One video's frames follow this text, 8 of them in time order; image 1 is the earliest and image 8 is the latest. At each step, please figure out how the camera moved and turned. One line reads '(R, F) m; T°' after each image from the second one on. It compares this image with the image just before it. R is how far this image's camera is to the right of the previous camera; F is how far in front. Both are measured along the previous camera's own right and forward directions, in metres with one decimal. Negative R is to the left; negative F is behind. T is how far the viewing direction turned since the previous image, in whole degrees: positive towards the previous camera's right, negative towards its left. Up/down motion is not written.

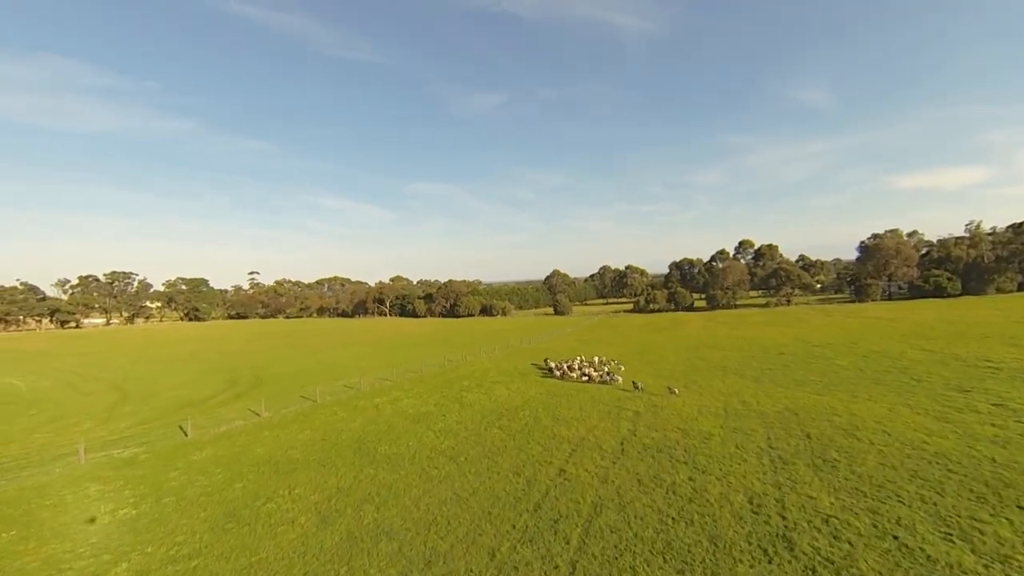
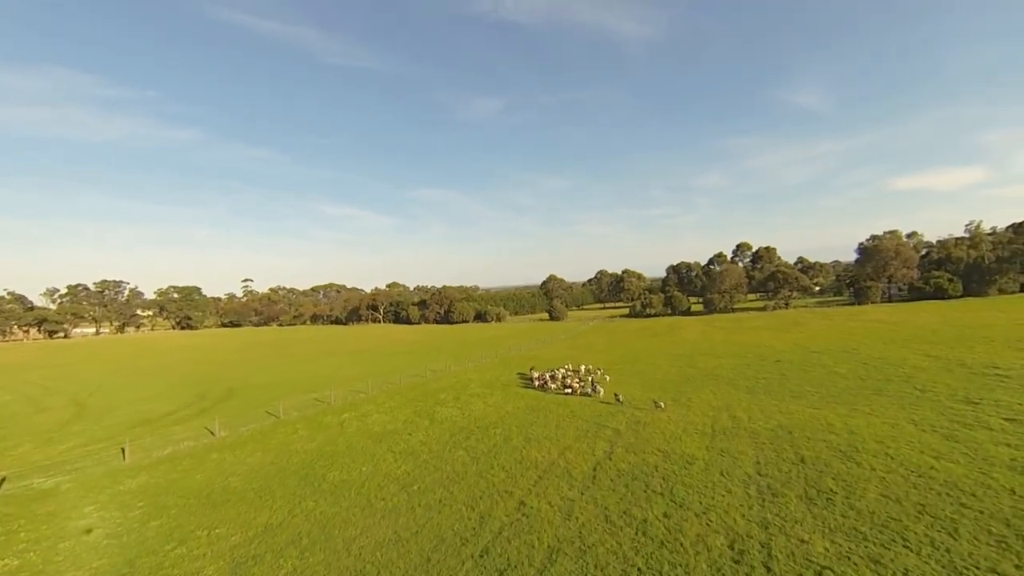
(+1.5, +1.9) m; 0°
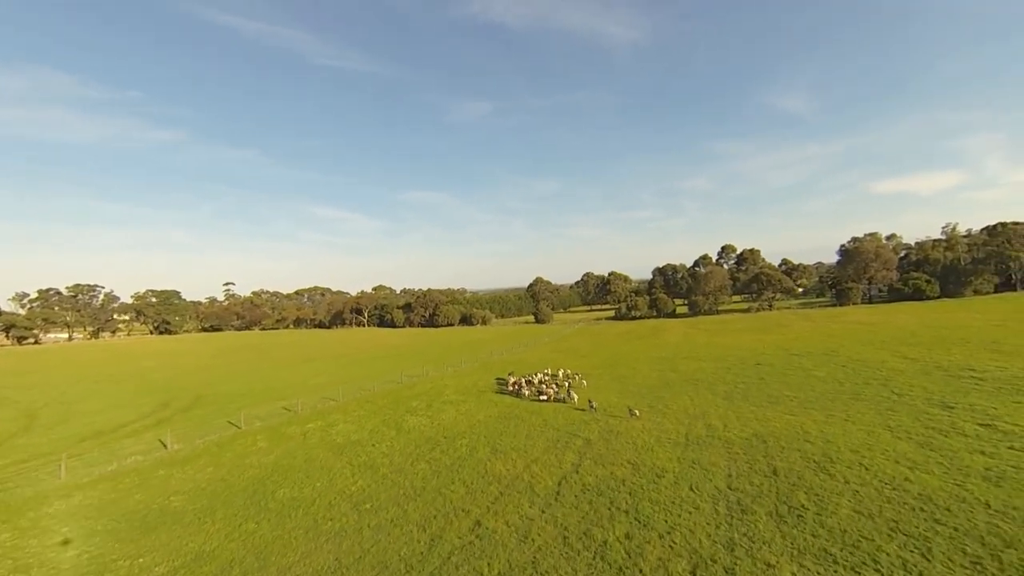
(+1.0, +0.9) m; +1°
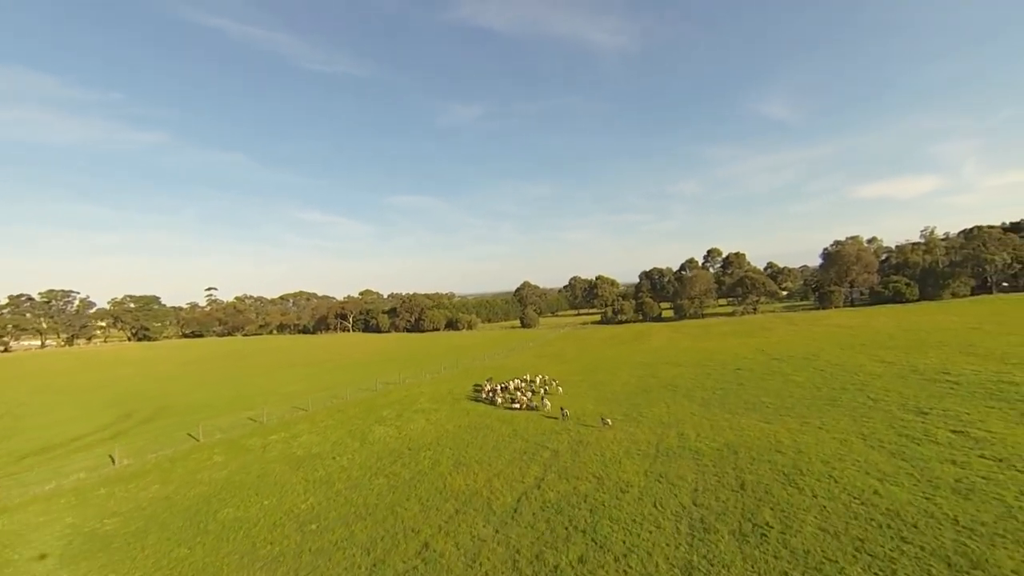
(+1.1, +0.8) m; +1°
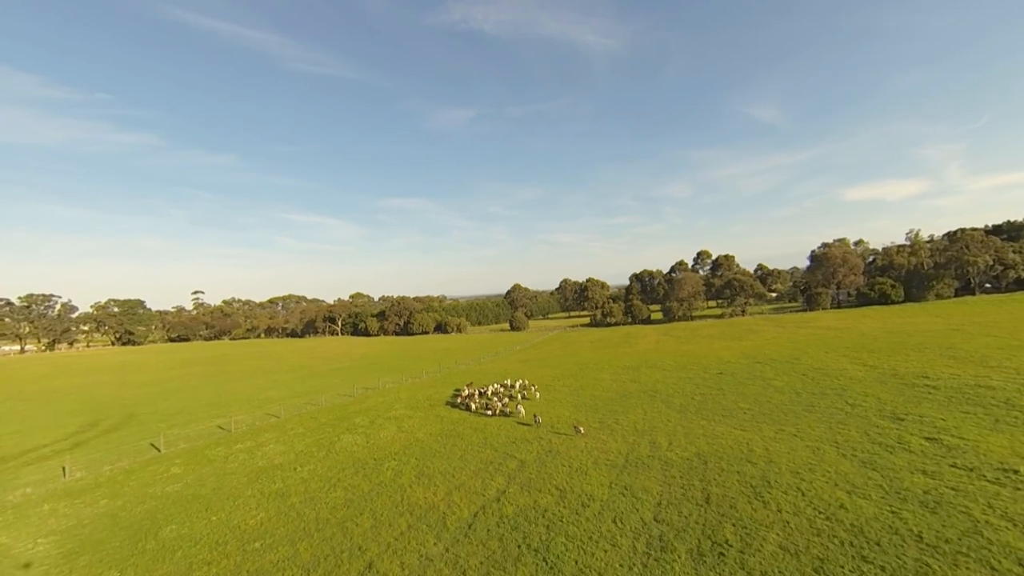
(+1.2, +0.6) m; +1°
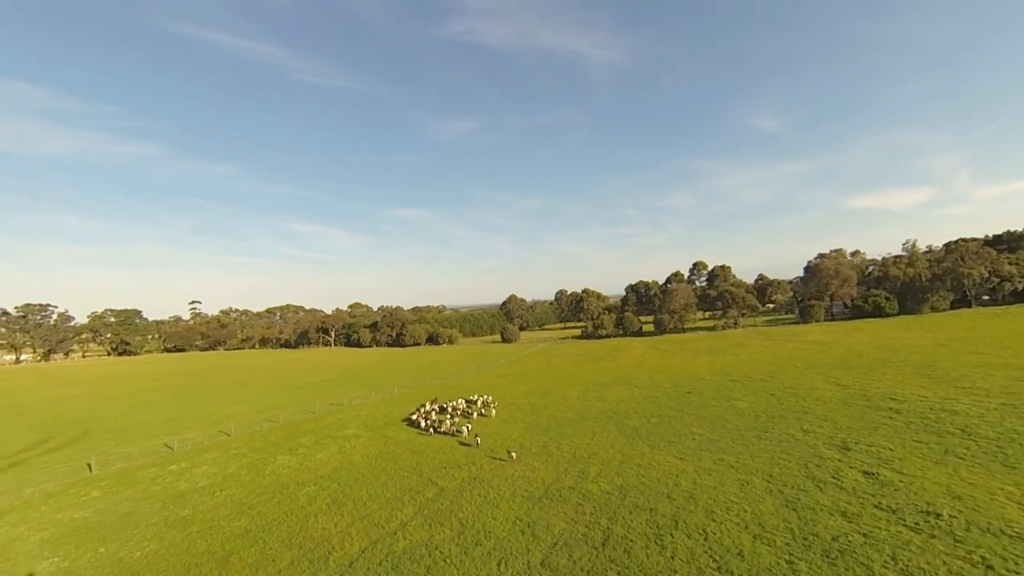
(+3.6, +0.7) m; -1°
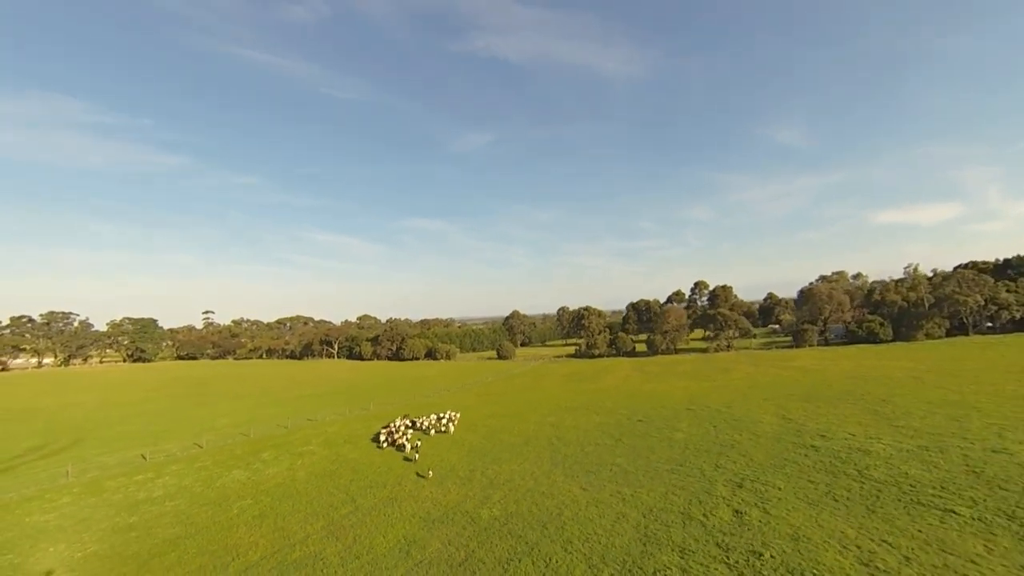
(+4.8, -2.2) m; -2°
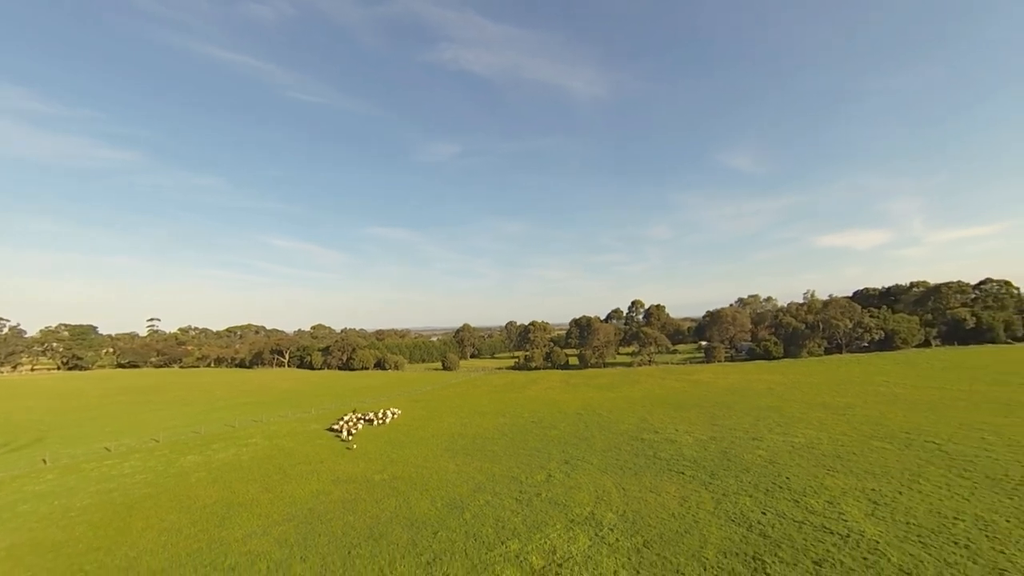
(+4.5, -9.4) m; +5°
